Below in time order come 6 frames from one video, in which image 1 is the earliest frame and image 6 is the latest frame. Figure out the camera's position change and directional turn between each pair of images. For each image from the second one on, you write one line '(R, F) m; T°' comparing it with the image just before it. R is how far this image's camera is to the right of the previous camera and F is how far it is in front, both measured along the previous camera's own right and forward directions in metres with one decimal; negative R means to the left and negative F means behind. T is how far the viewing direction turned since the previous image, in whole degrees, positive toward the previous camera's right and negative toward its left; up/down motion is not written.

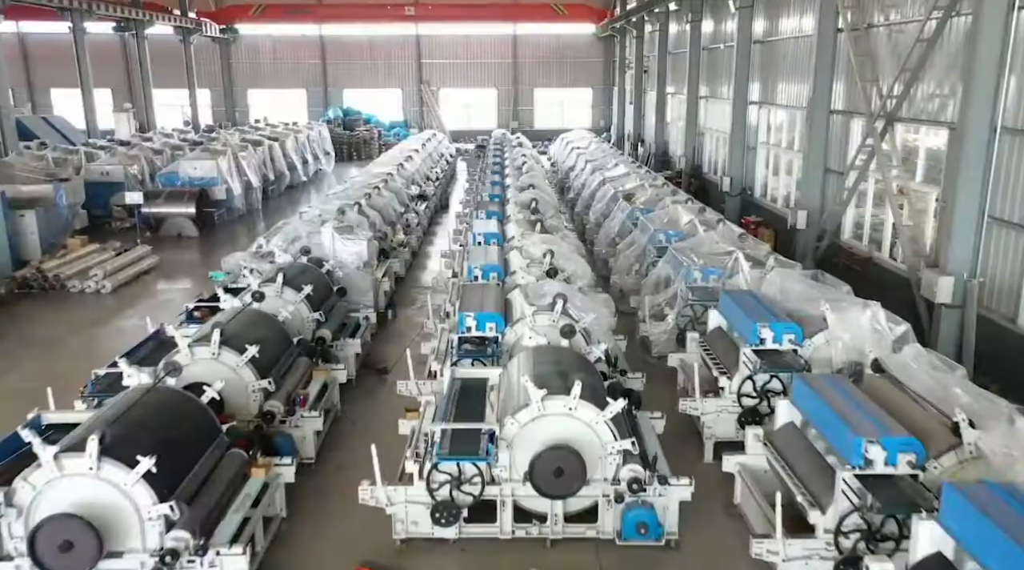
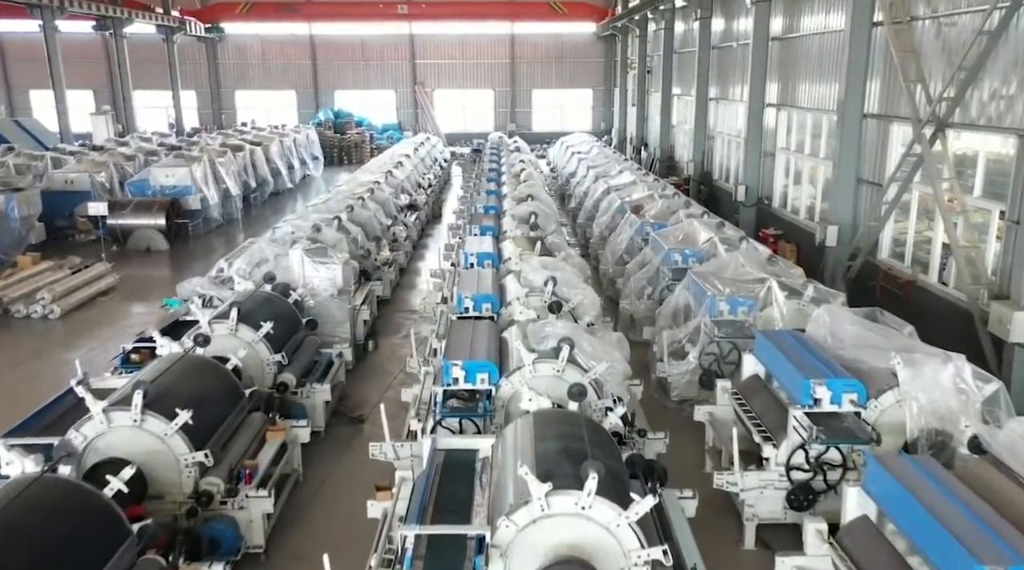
(0.0, +0.9) m; 0°
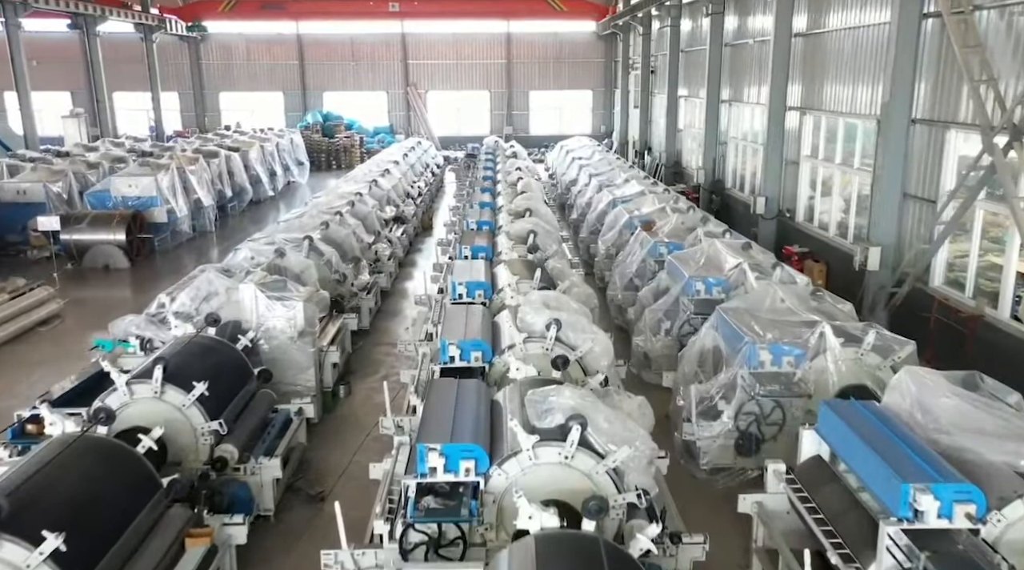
(0.0, +0.9) m; 0°
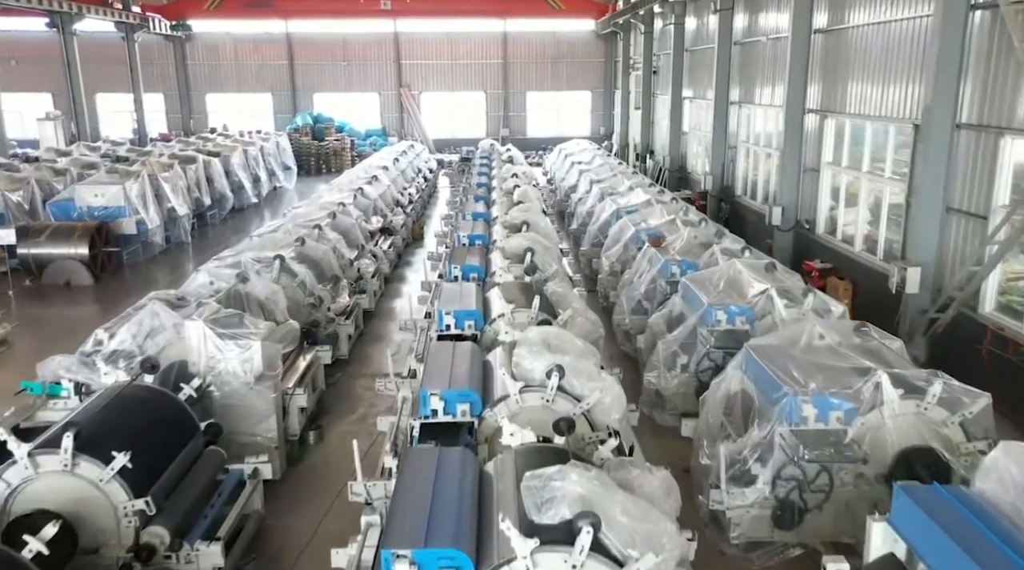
(0.0, +0.7) m; 0°
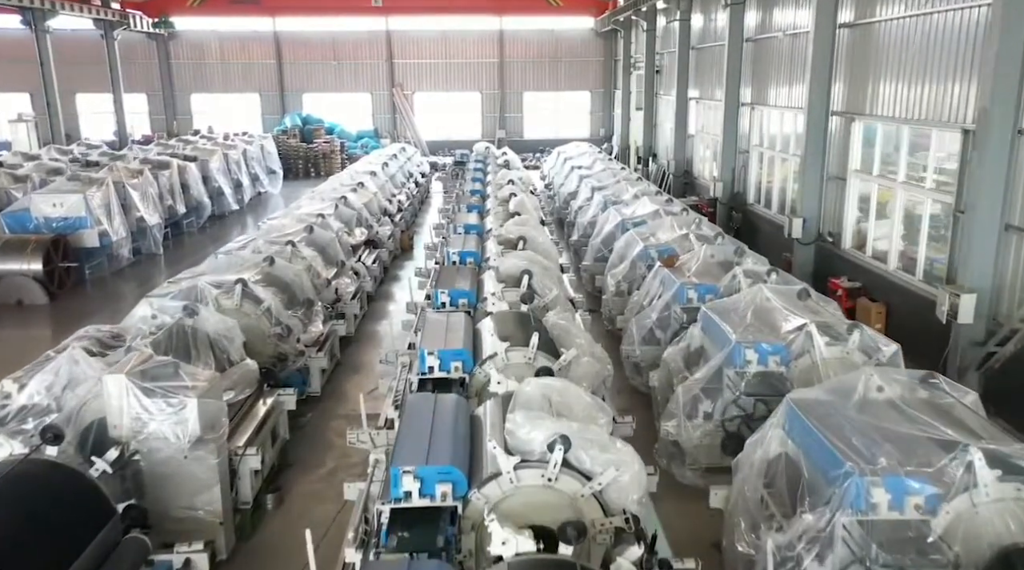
(0.0, +0.7) m; 0°
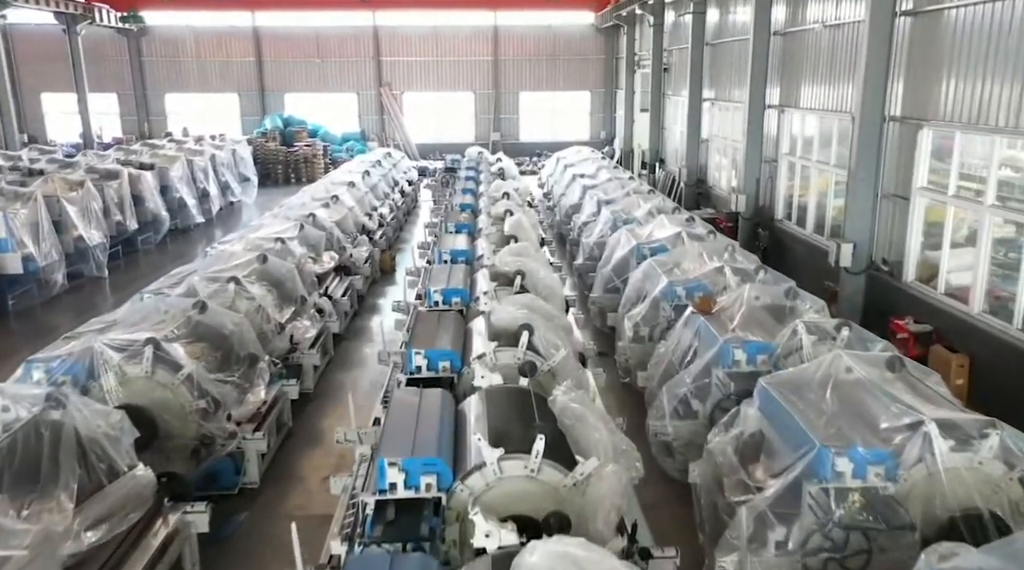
(0.0, +1.2) m; 0°
